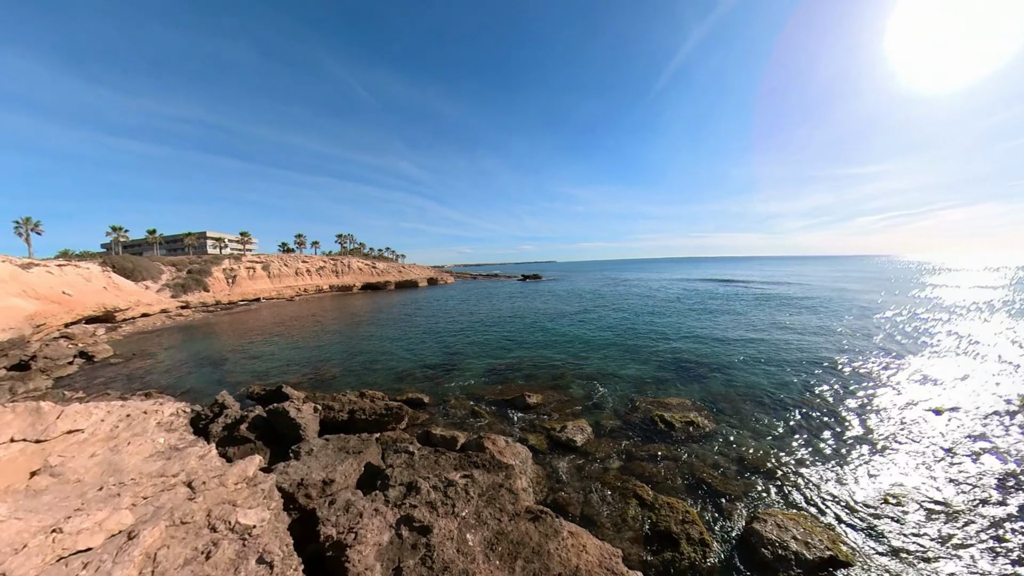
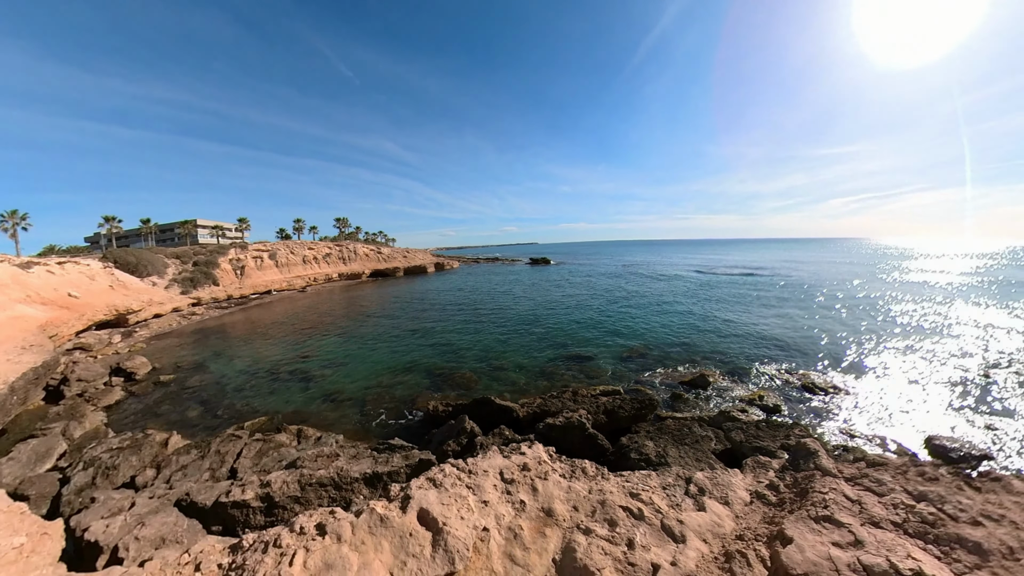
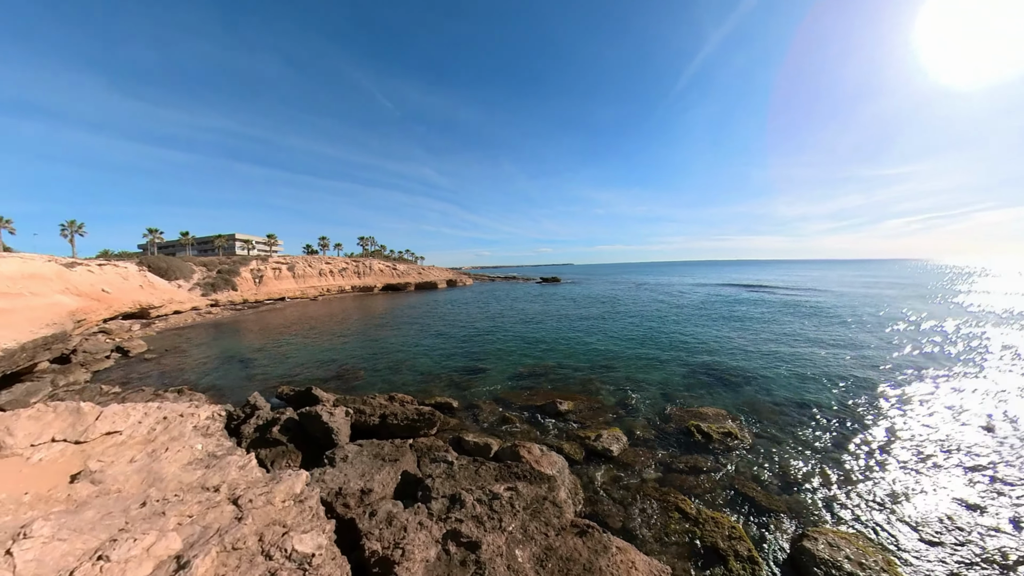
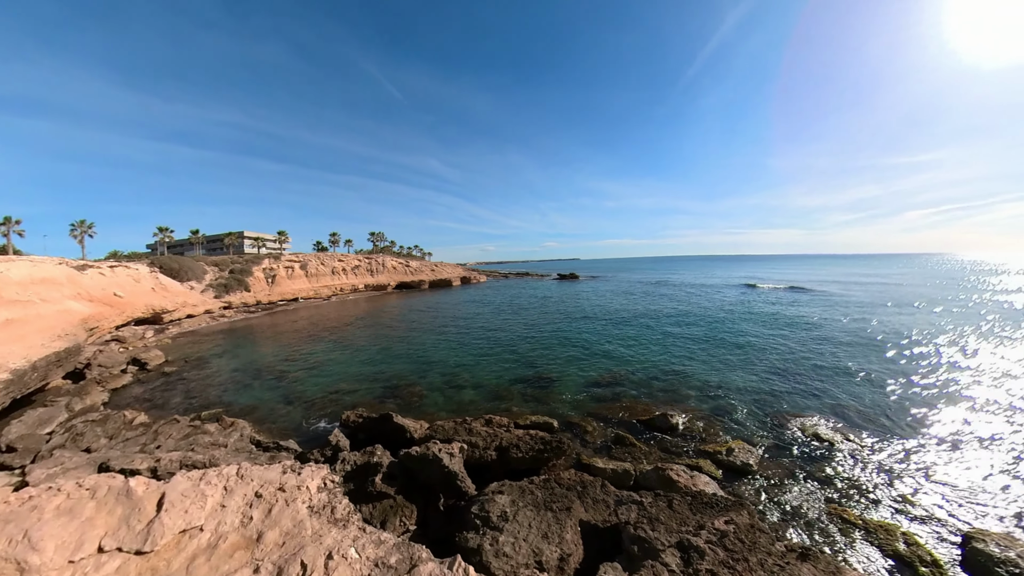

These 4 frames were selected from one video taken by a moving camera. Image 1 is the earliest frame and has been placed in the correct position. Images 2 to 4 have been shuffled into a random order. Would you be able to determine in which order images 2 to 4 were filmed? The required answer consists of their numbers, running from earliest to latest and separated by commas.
3, 4, 2
